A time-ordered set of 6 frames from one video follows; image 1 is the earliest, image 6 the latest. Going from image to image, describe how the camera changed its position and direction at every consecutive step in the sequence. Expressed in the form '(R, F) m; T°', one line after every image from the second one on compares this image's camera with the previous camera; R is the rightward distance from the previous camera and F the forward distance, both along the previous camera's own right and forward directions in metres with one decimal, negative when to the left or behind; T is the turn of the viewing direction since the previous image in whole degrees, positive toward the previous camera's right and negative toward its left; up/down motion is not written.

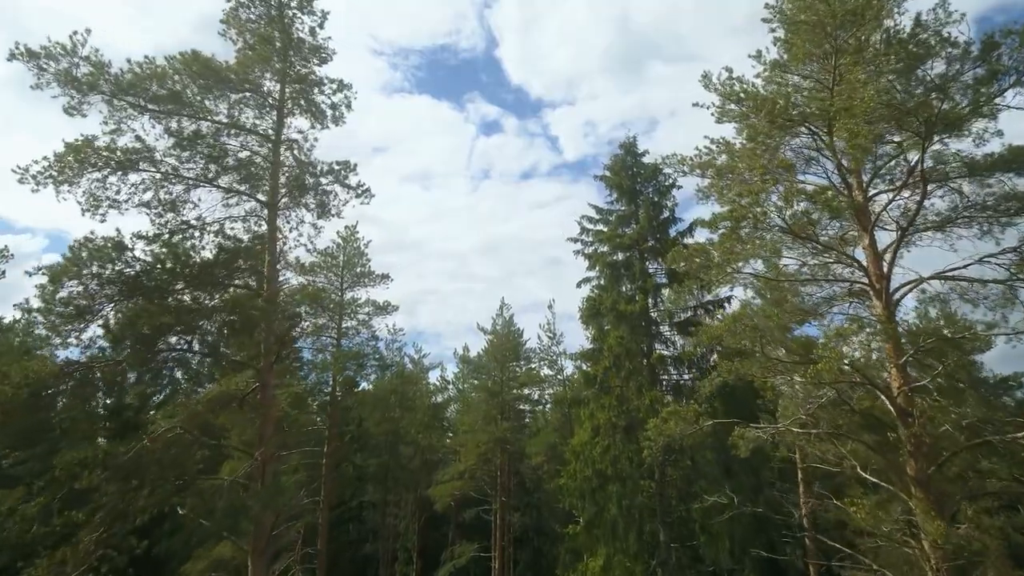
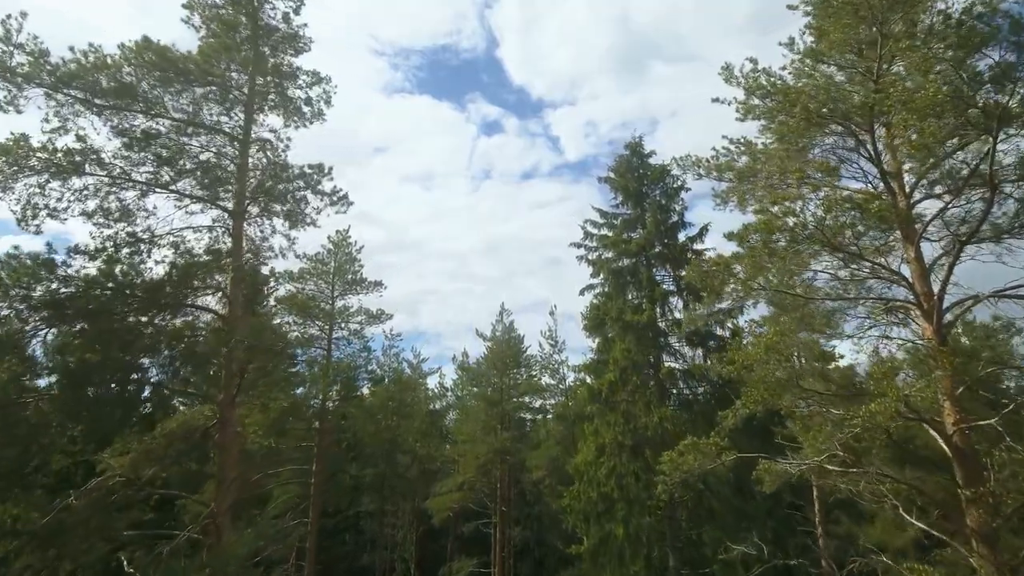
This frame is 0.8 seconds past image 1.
(0.0, +1.4) m; 0°
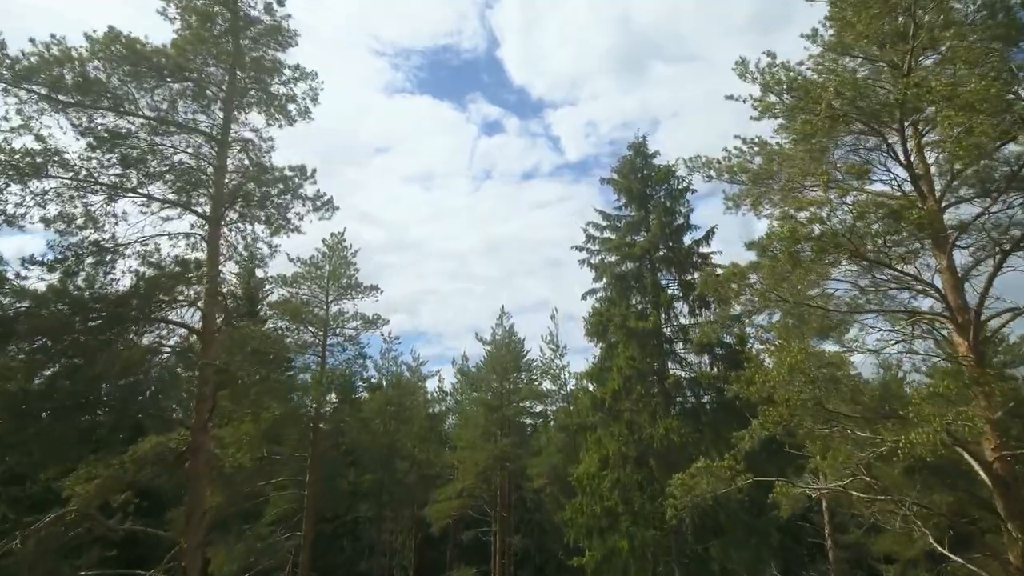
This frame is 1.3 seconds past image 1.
(0.0, +0.8) m; 0°
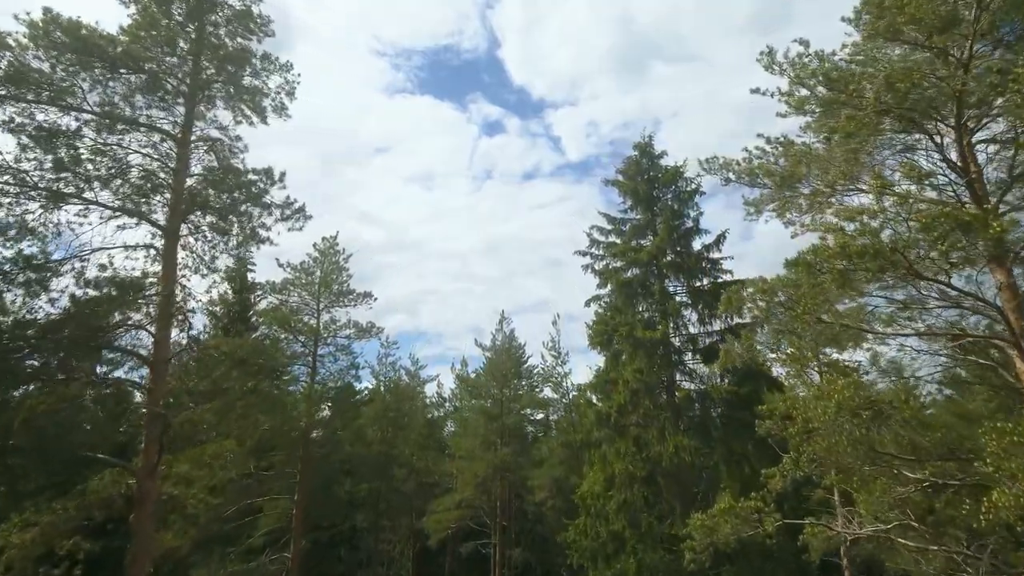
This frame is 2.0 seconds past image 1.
(0.0, +1.2) m; 0°
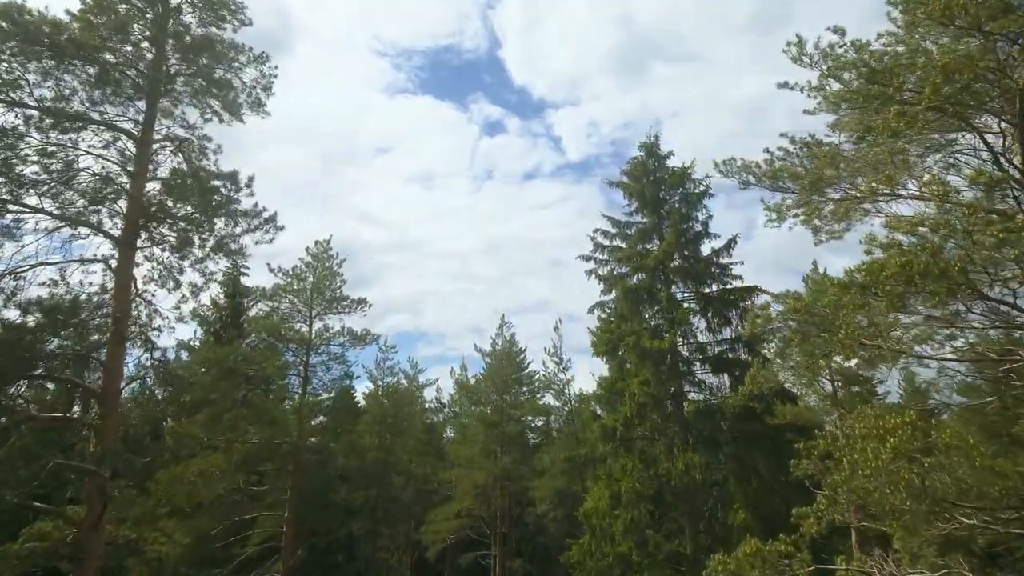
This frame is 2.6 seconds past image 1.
(0.0, +1.0) m; 0°
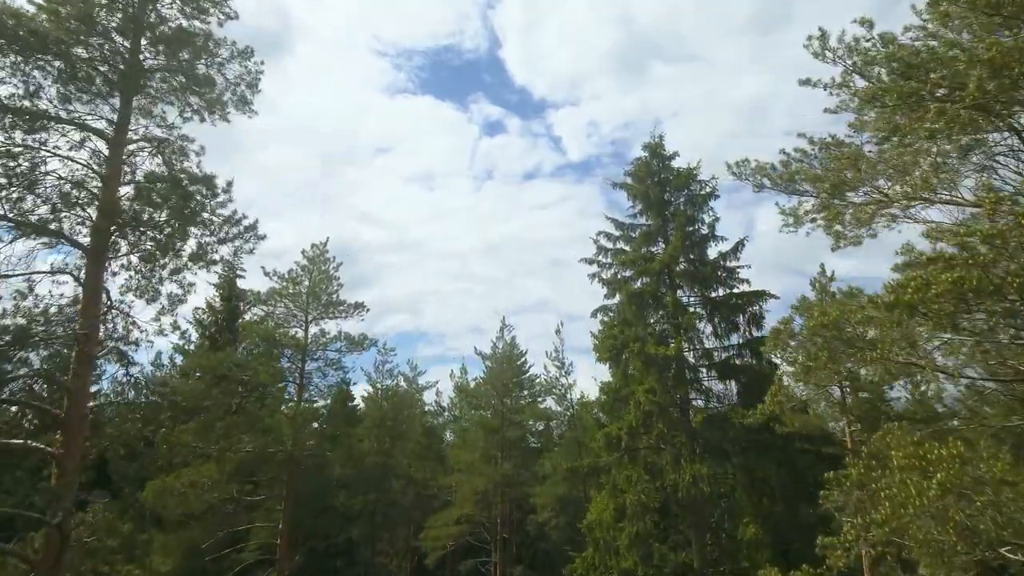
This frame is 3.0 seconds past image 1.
(0.0, +0.6) m; 0°
